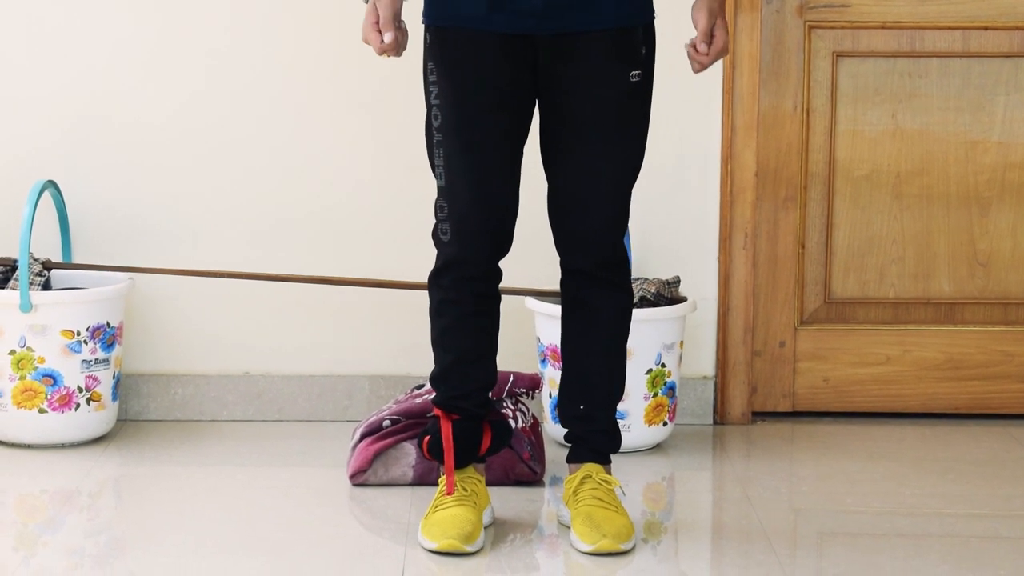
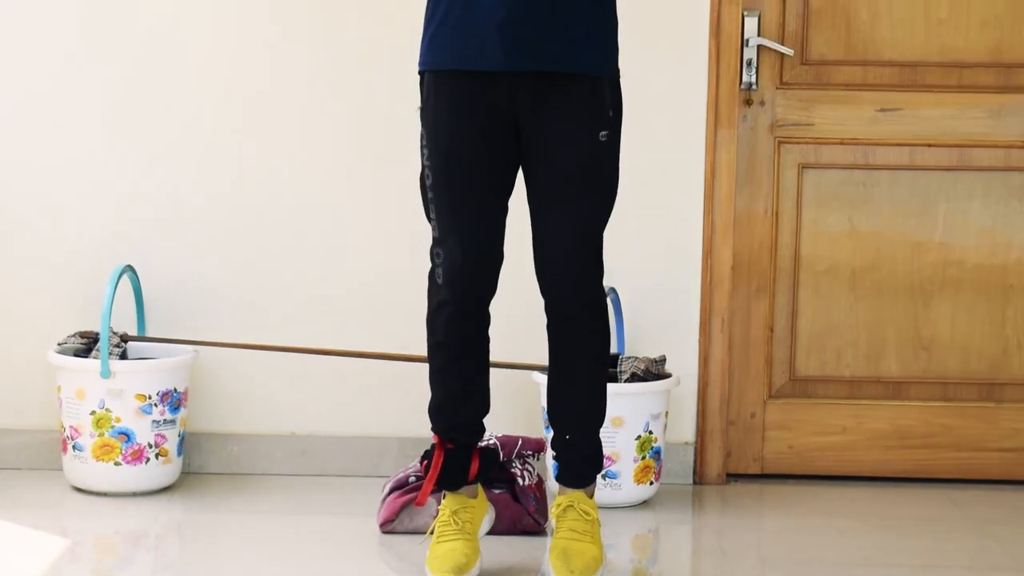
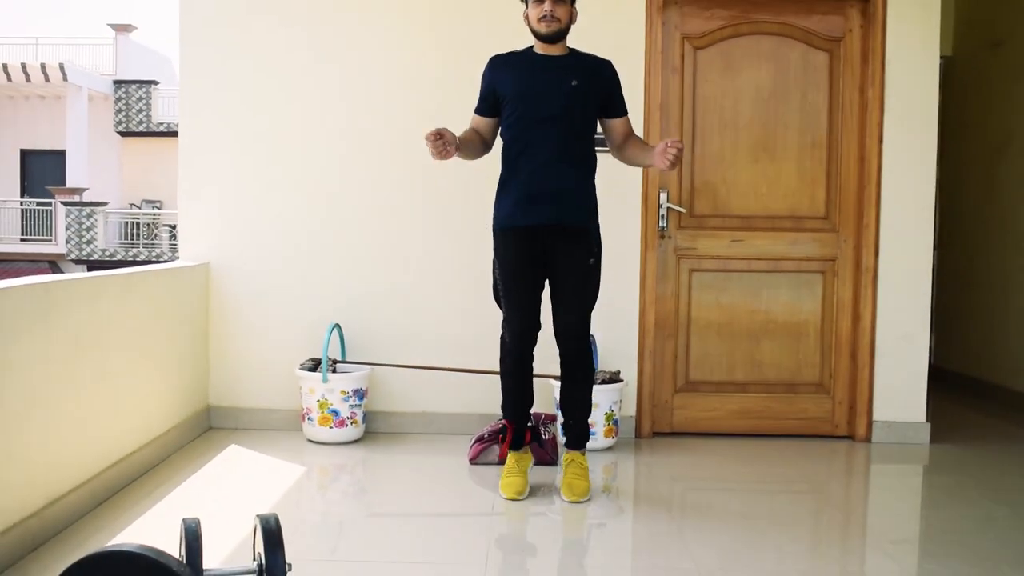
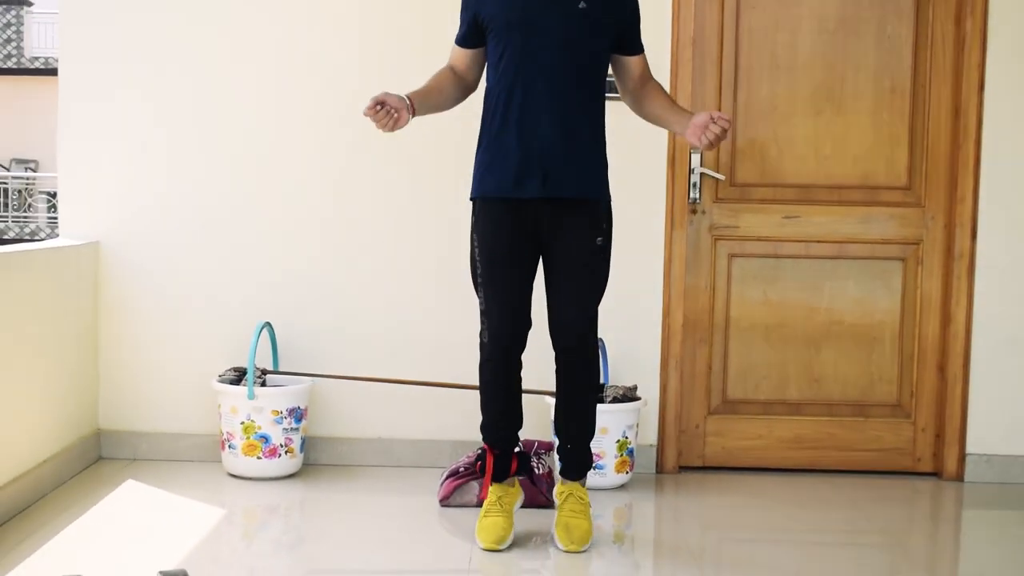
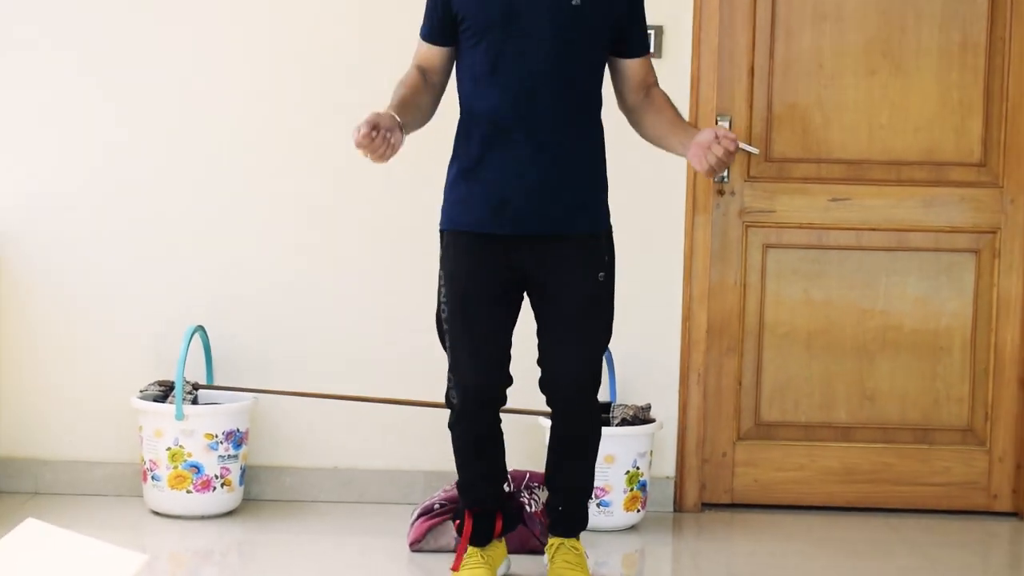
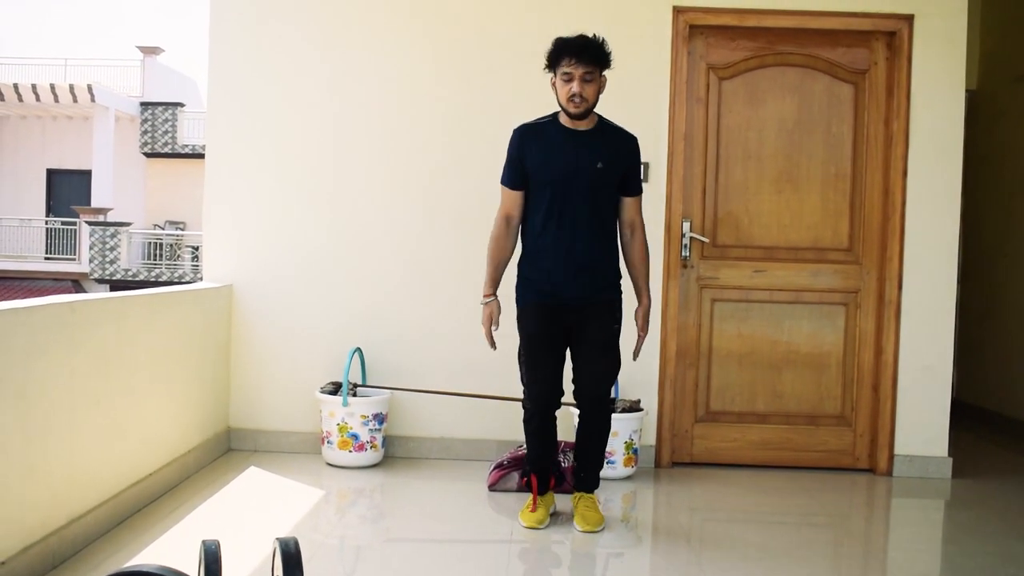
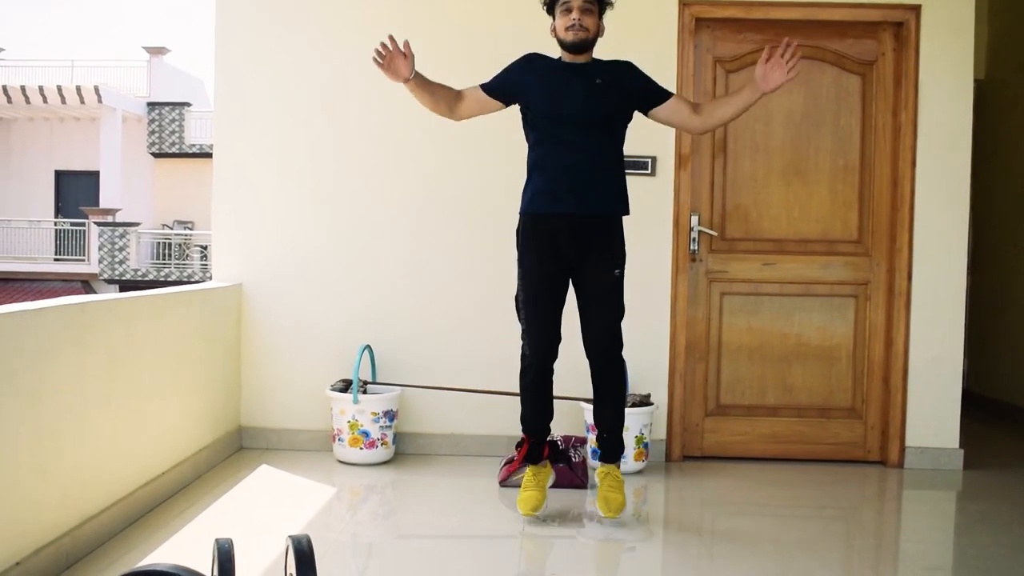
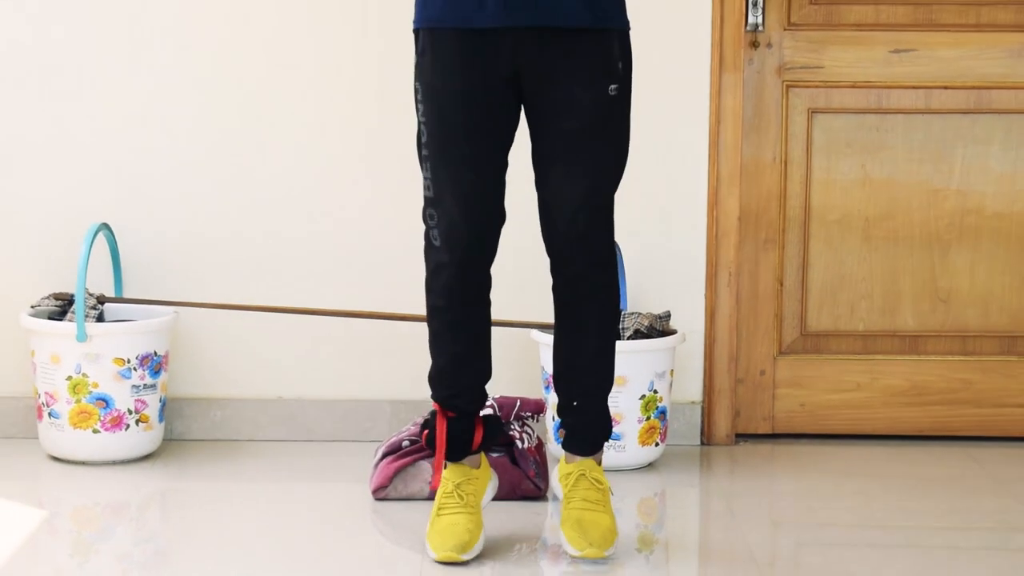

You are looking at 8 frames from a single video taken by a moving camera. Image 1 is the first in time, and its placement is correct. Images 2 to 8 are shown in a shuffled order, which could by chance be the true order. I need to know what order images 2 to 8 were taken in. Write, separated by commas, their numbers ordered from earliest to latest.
8, 2, 5, 4, 3, 6, 7
